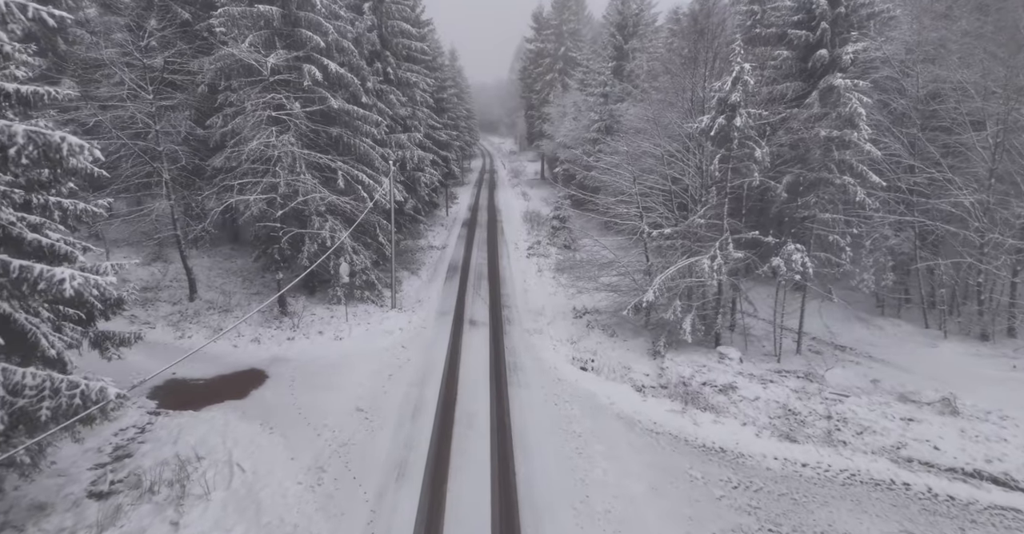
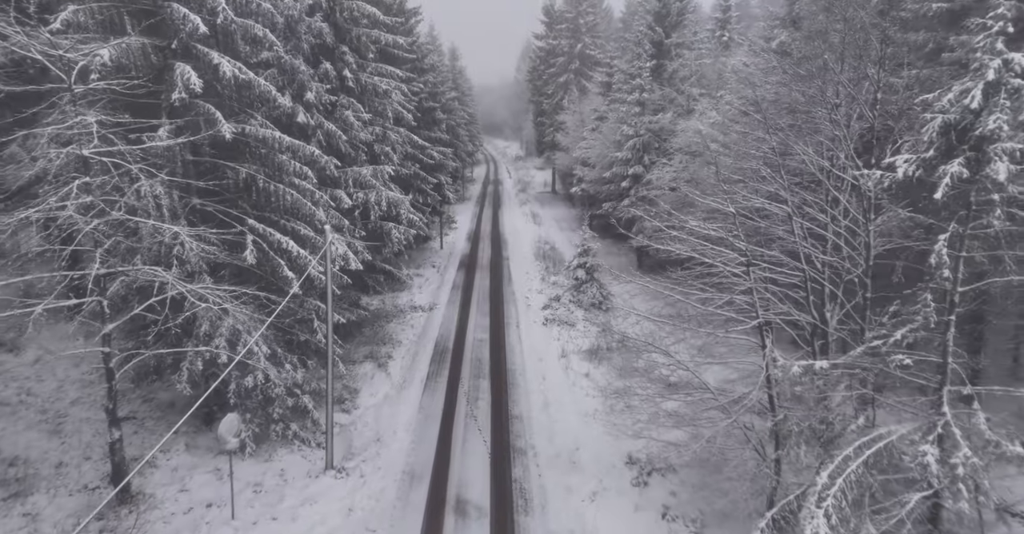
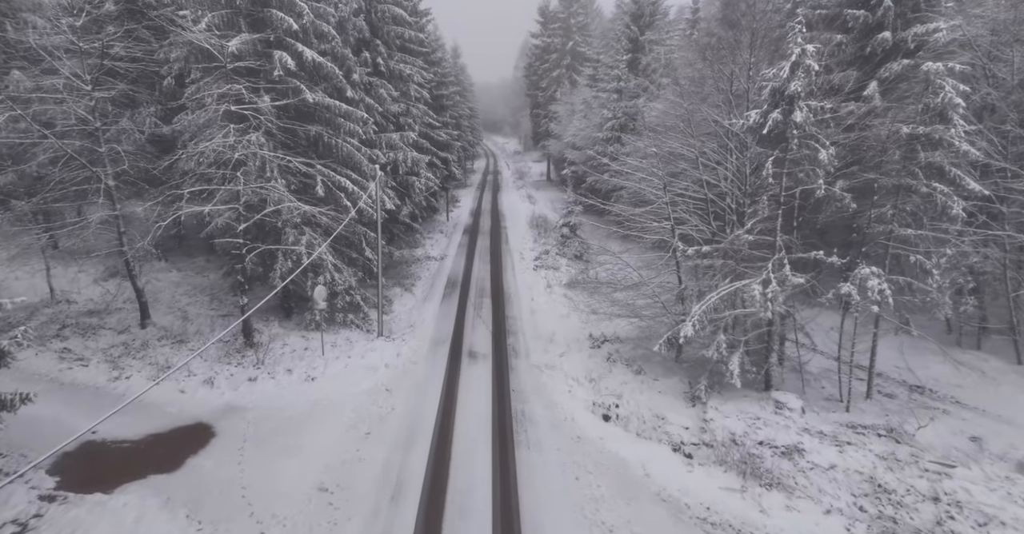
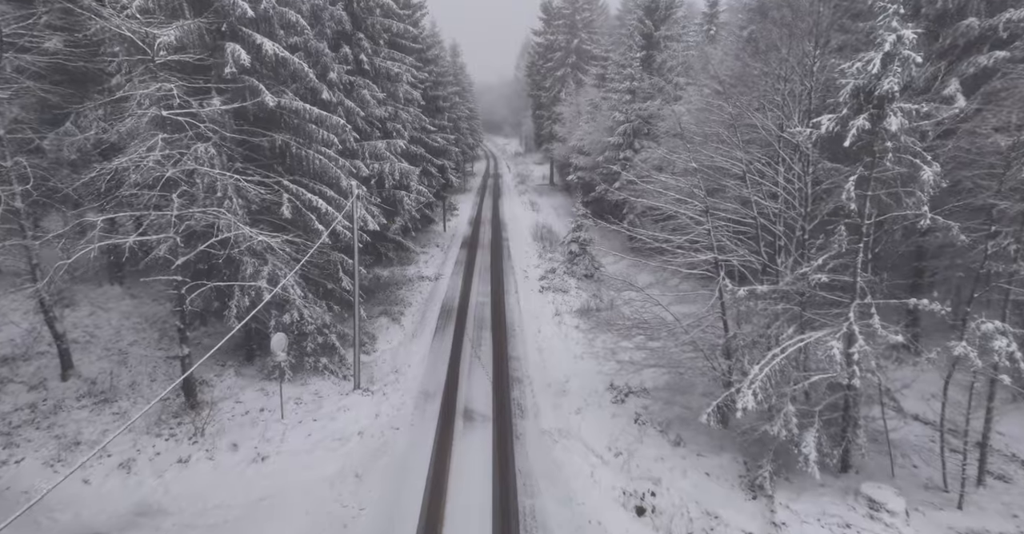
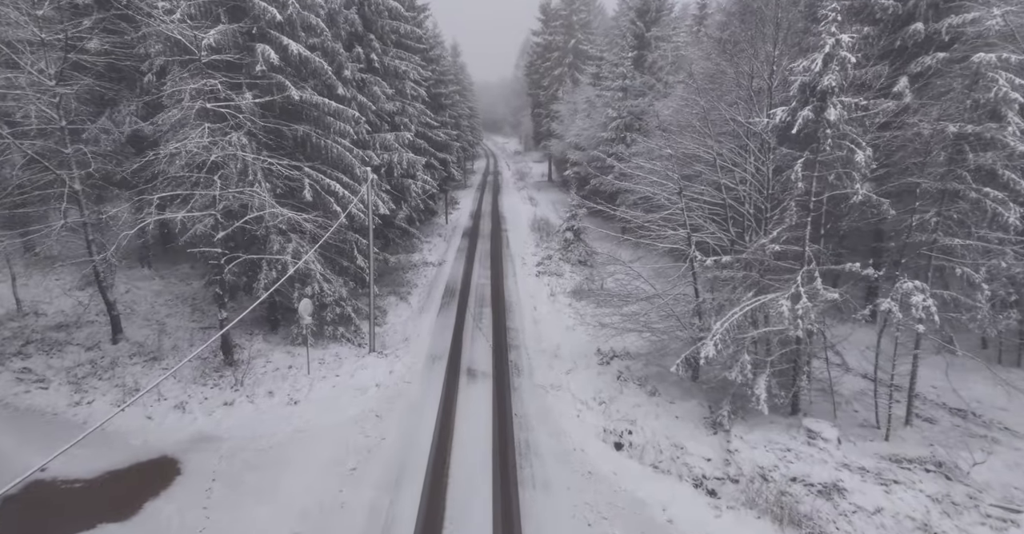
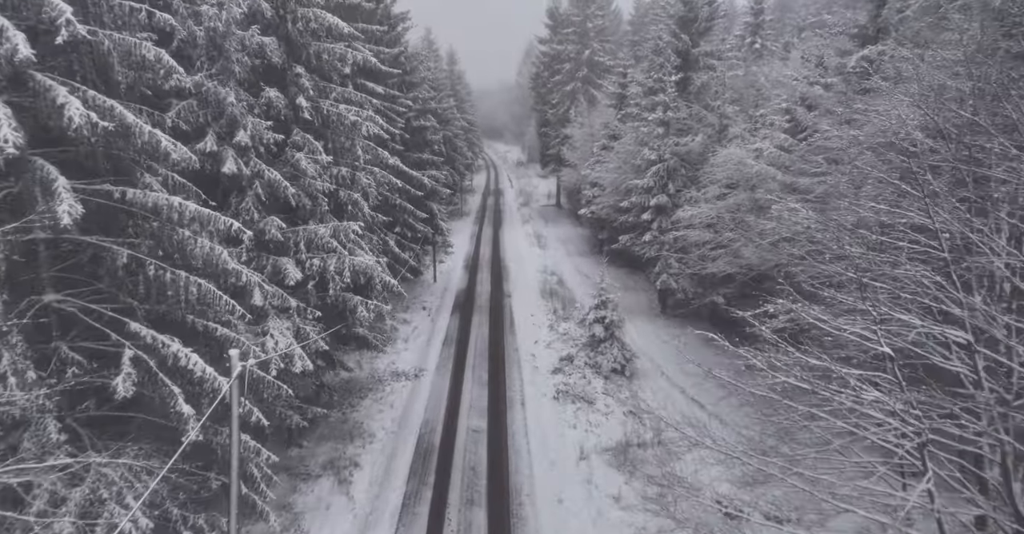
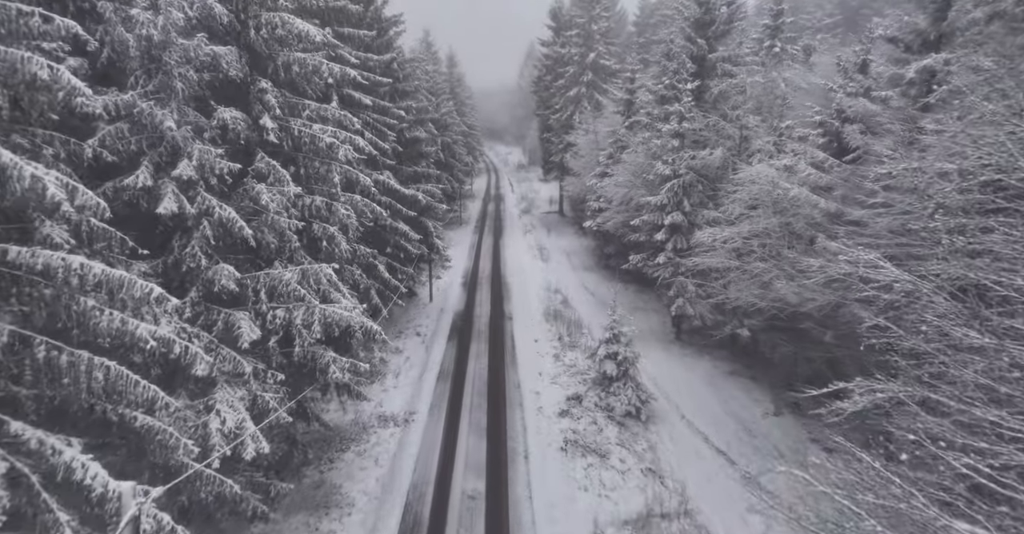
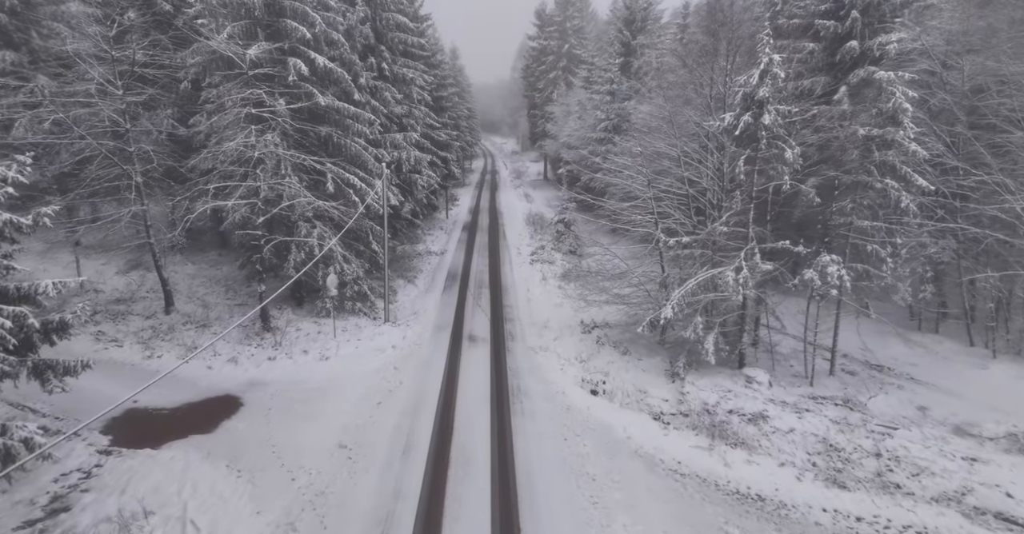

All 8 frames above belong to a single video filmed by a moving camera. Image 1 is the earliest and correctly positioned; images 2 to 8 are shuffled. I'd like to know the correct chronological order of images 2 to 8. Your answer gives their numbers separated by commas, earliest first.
8, 3, 5, 4, 2, 6, 7
